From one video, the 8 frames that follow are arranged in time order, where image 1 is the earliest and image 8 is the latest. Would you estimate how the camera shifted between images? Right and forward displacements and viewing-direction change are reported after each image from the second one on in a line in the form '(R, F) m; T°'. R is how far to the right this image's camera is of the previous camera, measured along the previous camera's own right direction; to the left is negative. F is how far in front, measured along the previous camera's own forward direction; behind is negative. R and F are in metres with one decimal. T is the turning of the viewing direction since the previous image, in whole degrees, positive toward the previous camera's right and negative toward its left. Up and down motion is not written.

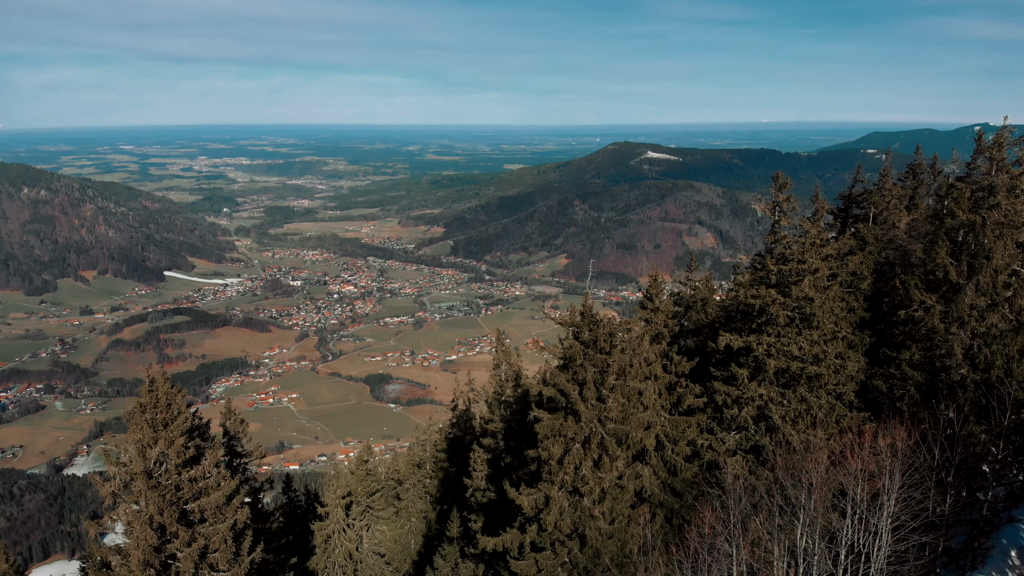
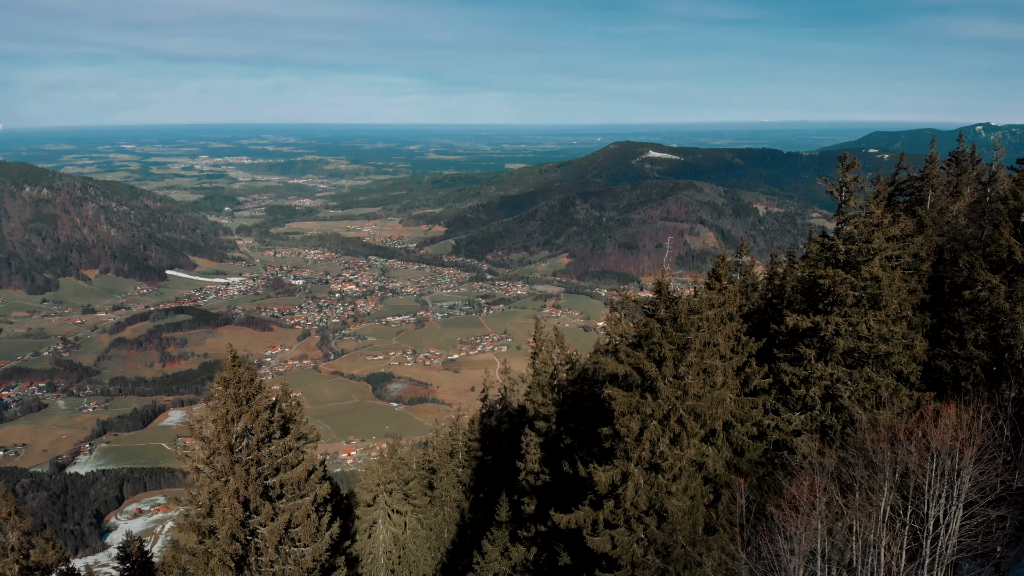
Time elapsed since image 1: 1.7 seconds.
(-0.8, 0.0) m; 0°
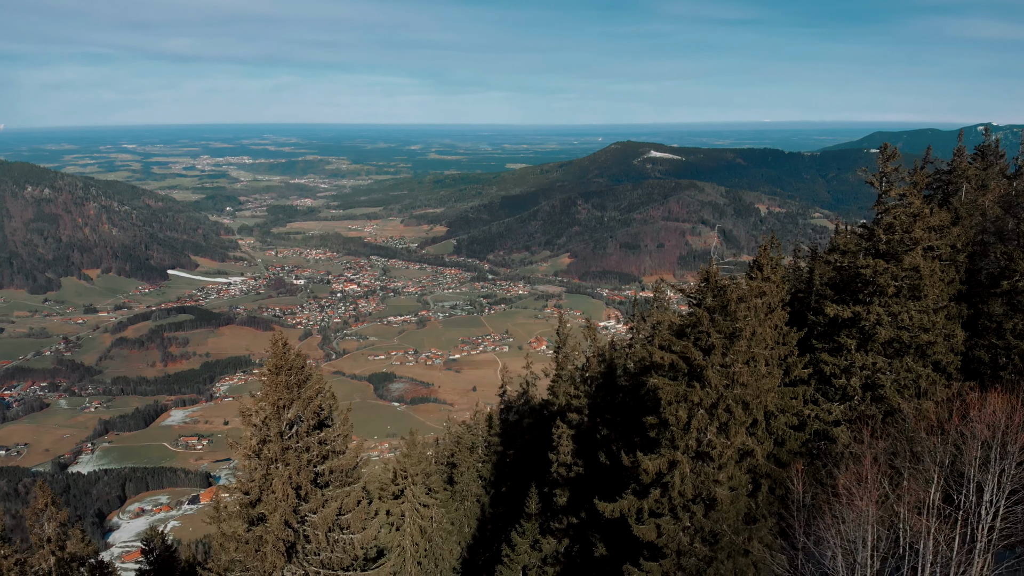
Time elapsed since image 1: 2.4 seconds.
(-0.5, 0.0) m; 0°
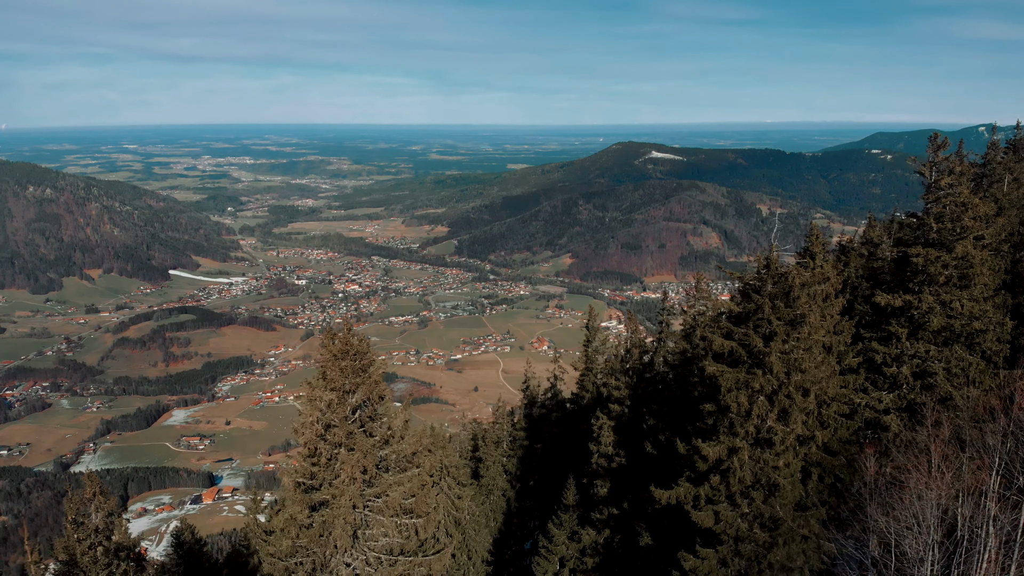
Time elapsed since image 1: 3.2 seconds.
(-0.7, 0.0) m; 0°
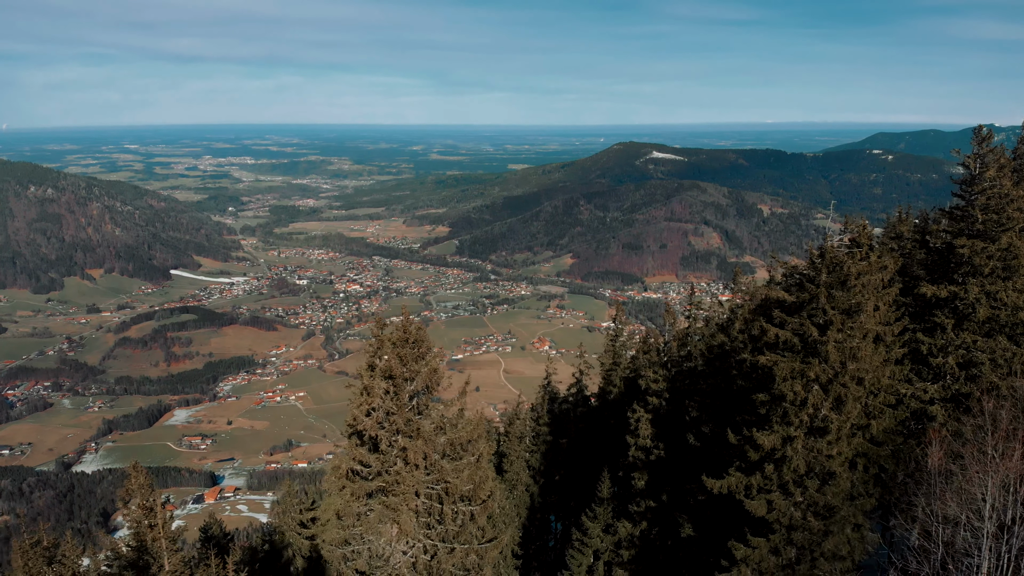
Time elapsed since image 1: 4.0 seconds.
(-0.6, 0.0) m; 0°
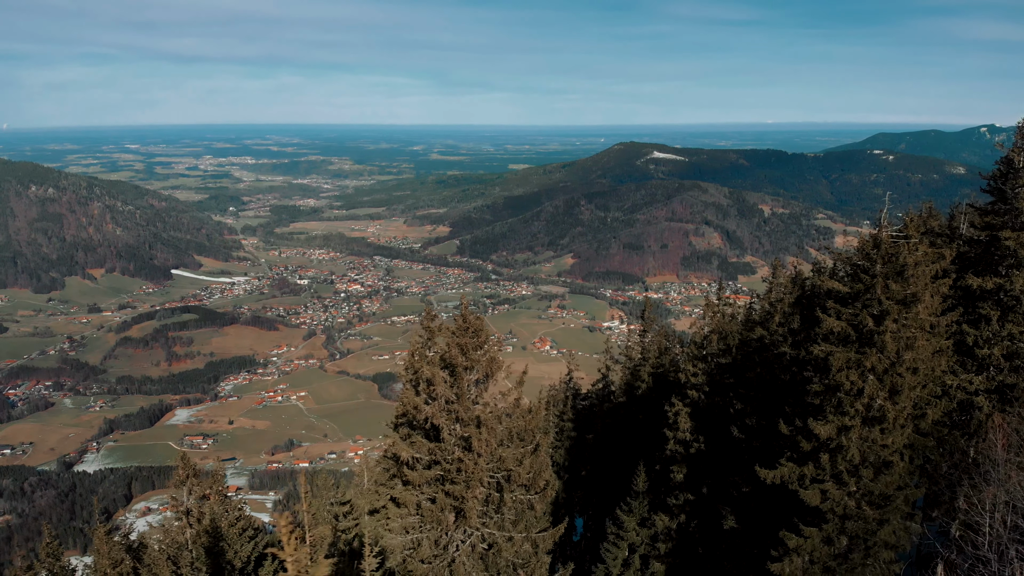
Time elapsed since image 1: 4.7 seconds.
(-0.6, -0.1) m; 0°
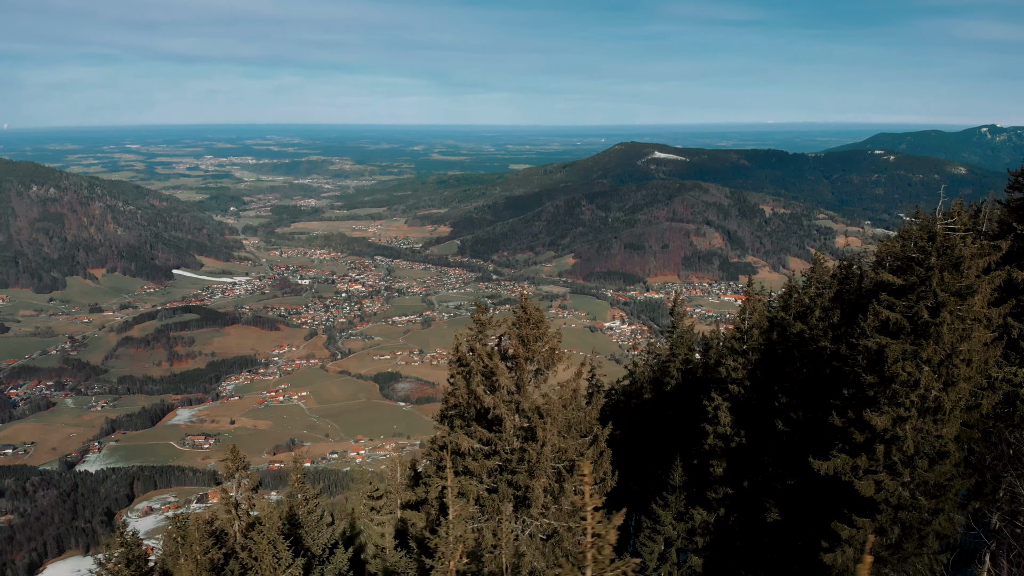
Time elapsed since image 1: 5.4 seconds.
(-0.7, -0.1) m; 0°
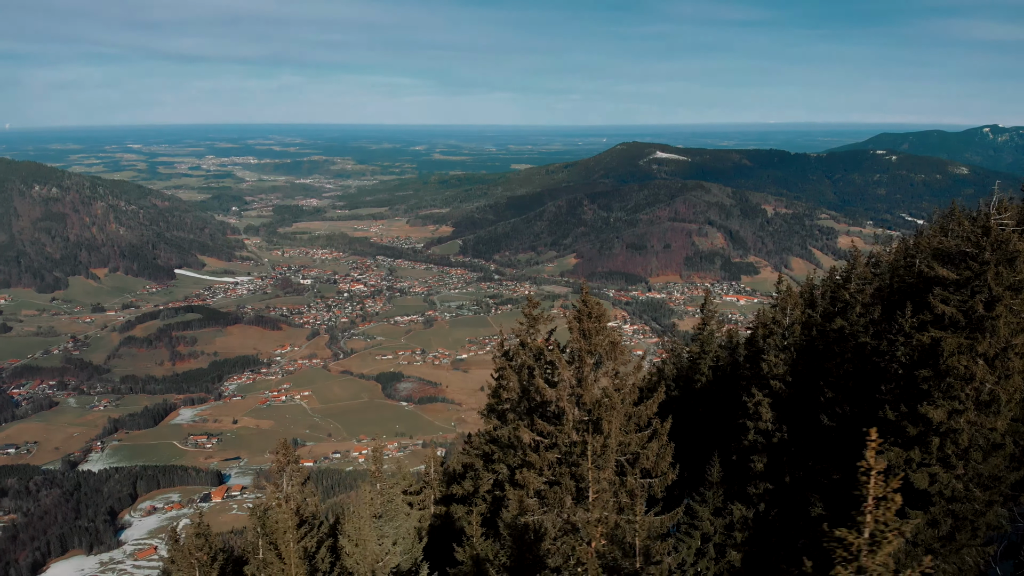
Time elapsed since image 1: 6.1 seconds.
(-0.7, -0.1) m; 0°
